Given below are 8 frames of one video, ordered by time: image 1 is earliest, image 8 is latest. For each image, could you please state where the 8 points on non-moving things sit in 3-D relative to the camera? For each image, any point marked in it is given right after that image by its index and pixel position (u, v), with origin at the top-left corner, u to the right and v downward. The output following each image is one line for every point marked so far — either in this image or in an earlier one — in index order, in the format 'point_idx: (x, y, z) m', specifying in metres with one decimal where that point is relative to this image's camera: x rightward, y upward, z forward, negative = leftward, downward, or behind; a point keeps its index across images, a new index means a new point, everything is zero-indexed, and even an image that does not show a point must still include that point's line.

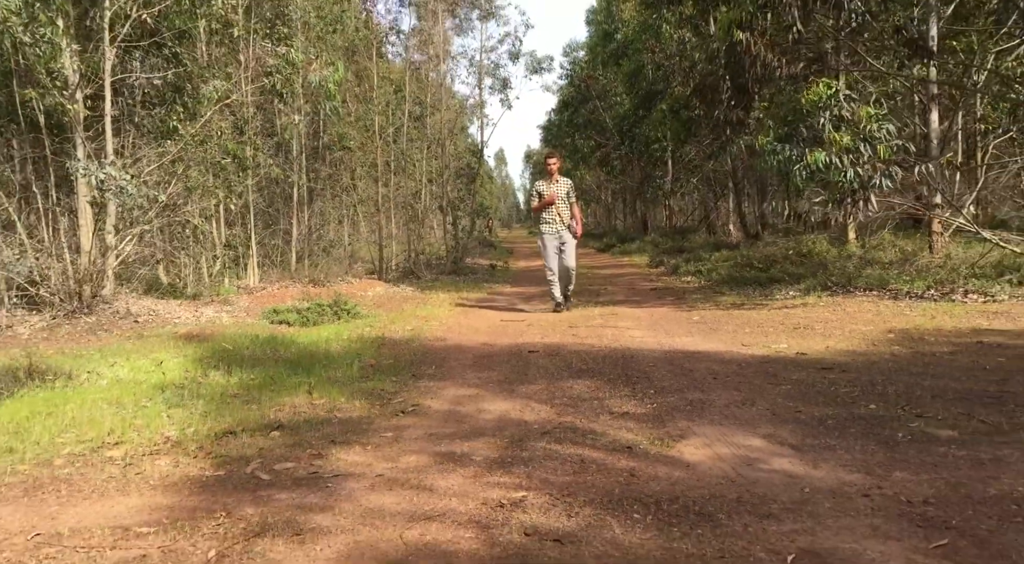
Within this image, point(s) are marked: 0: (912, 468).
0: (+1.7, -0.8, +3.9) m
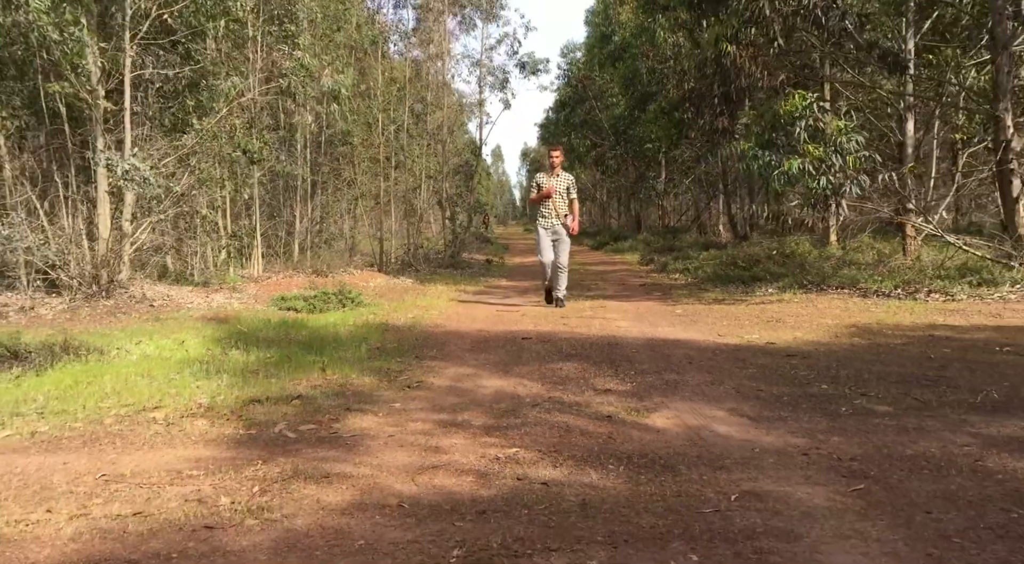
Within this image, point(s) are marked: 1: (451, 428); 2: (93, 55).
0: (+1.6, -0.7, +4.5) m
1: (-0.3, -0.8, +5.1) m
2: (-5.2, +2.8, +11.5) m
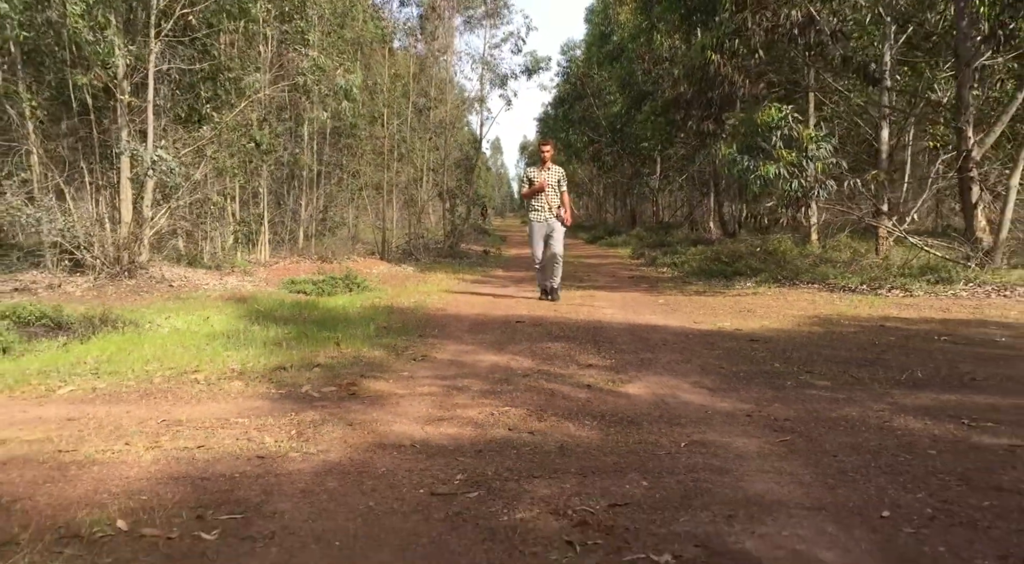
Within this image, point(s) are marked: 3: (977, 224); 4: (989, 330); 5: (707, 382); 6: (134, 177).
0: (+1.6, -0.7, +5.4) m
1: (-0.4, -0.7, +6.0) m
2: (-5.1, +3.0, +12.3) m
3: (+5.6, +0.7, +11.4) m
4: (+4.0, -0.4, +7.8) m
5: (+1.3, -0.6, +6.0) m
6: (-5.3, +1.5, +12.9) m
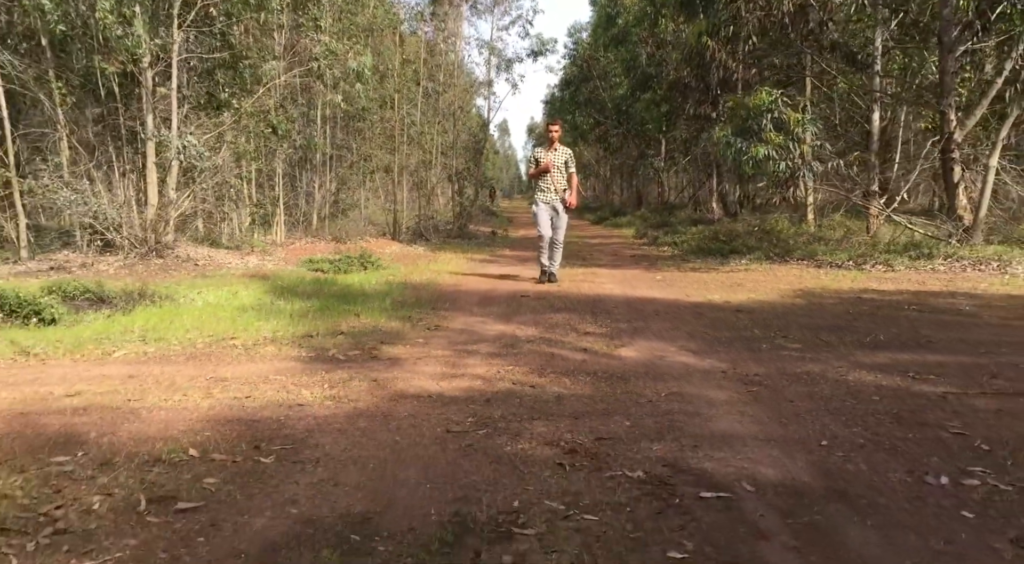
0: (+1.6, -0.5, +6.1) m
1: (-0.4, -0.5, +6.7) m
2: (-5.1, +3.3, +13.0) m
3: (+5.7, +1.0, +12.0) m
4: (+4.0, -0.2, +8.5) m
5: (+1.3, -0.5, +6.8) m
6: (-5.2, +1.8, +13.7) m
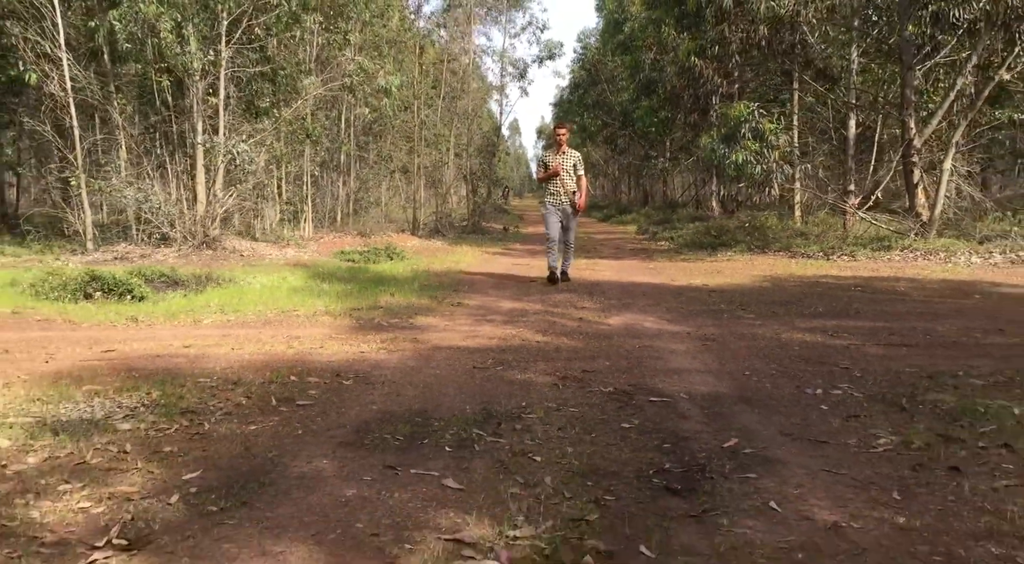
0: (+1.7, -0.4, +7.7) m
1: (-0.3, -0.4, +8.3) m
2: (-4.9, +3.5, +14.7) m
3: (+5.9, +1.2, +13.6) m
4: (+4.1, 0.0, +10.0) m
5: (+1.4, -0.3, +8.4) m
6: (-5.0, +2.0, +15.3) m
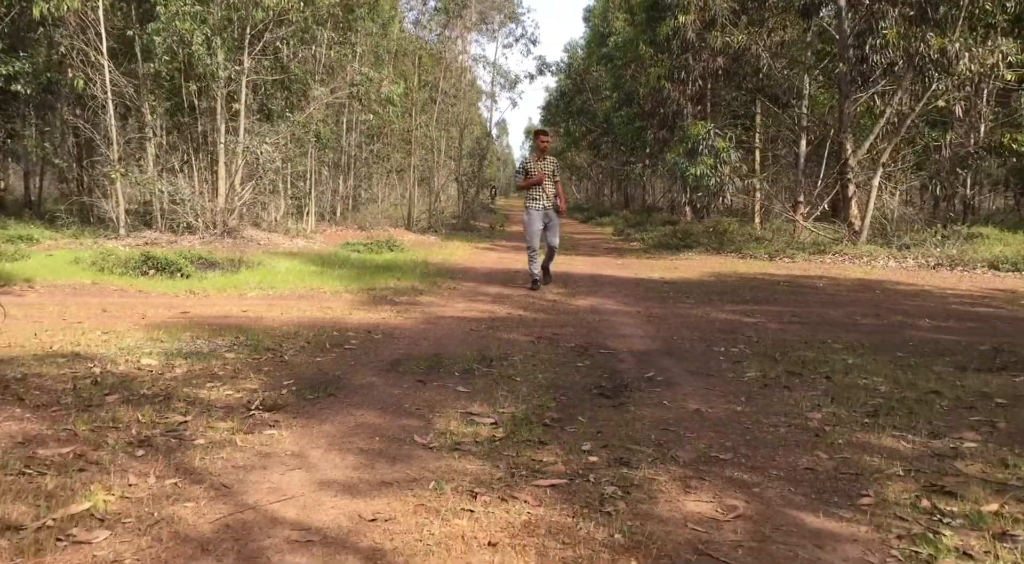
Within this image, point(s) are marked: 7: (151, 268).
0: (+1.6, -0.3, +9.7) m
1: (-0.4, -0.2, +10.2) m
2: (-5.0, +3.8, +16.5) m
3: (+5.7, +1.2, +15.6) m
4: (+4.0, 0.0, +12.1) m
5: (+1.2, -0.2, +10.3) m
6: (-5.2, +2.2, +17.2) m
7: (-4.4, +0.2, +11.4) m
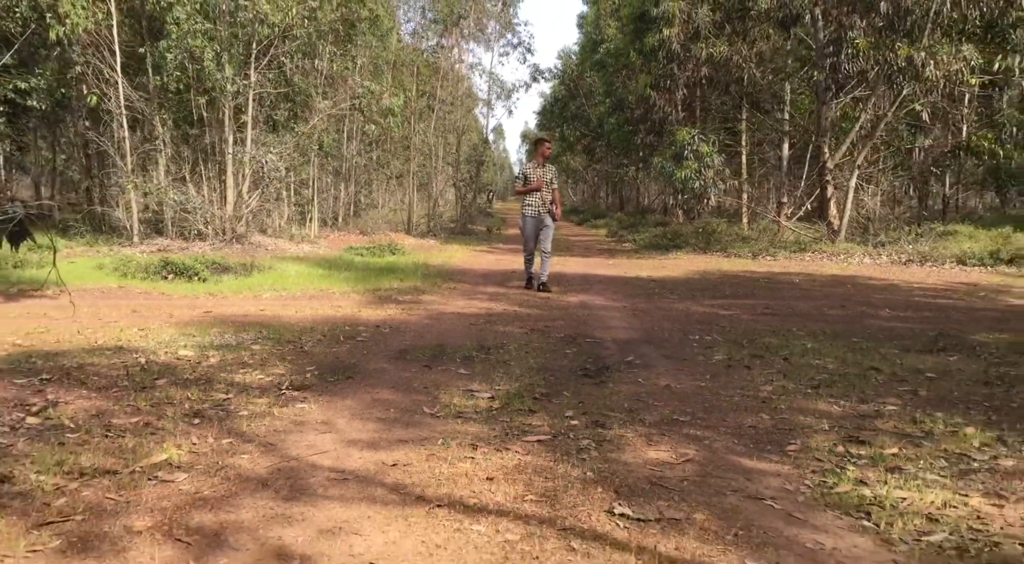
0: (+1.5, -0.2, +10.5) m
1: (-0.4, -0.2, +11.0) m
2: (-5.2, +3.7, +17.3) m
3: (+5.6, +1.2, +16.4) m
4: (+3.9, +0.1, +12.8) m
5: (+1.2, -0.2, +11.1) m
6: (-5.3, +2.2, +18.0) m
7: (-4.5, +0.1, +12.2) m
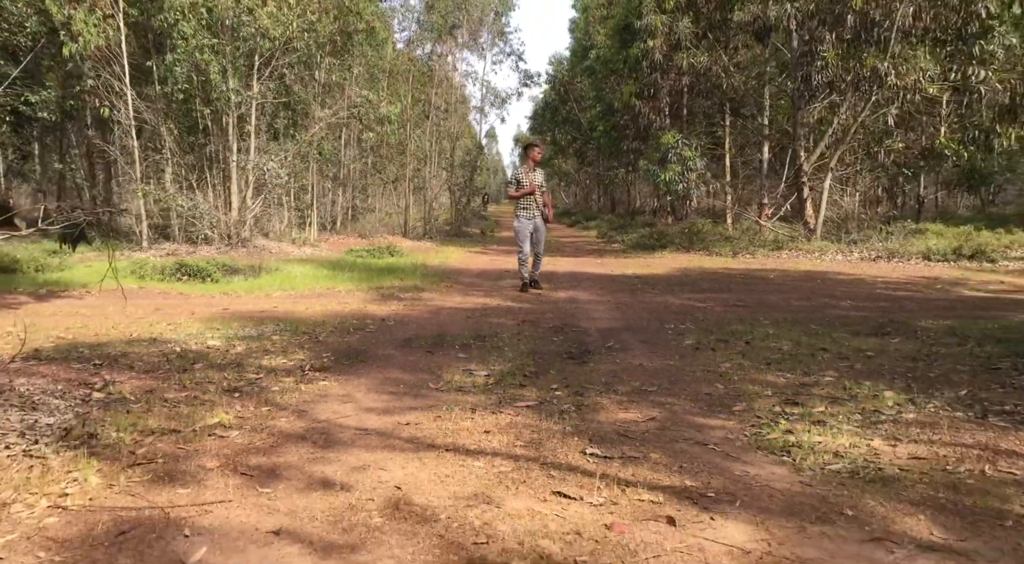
0: (+1.4, -0.2, +11.3) m
1: (-0.5, -0.2, +11.9) m
2: (-5.3, +3.7, +18.2) m
3: (+5.5, +1.3, +17.3) m
4: (+3.8, +0.1, +13.7) m
5: (+1.1, -0.1, +12.0) m
6: (-5.4, +2.1, +18.8) m
7: (-4.6, +0.1, +13.0) m
